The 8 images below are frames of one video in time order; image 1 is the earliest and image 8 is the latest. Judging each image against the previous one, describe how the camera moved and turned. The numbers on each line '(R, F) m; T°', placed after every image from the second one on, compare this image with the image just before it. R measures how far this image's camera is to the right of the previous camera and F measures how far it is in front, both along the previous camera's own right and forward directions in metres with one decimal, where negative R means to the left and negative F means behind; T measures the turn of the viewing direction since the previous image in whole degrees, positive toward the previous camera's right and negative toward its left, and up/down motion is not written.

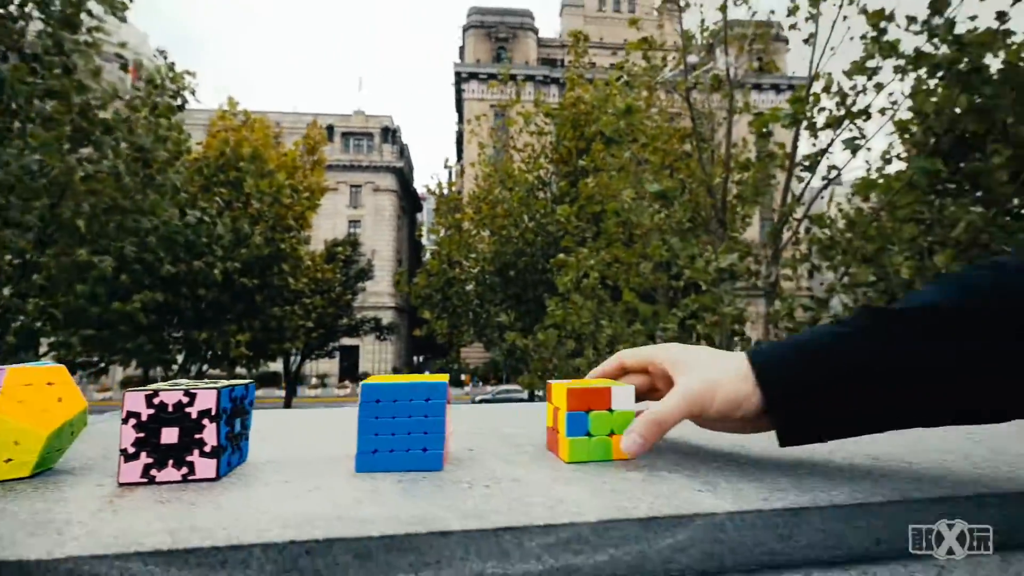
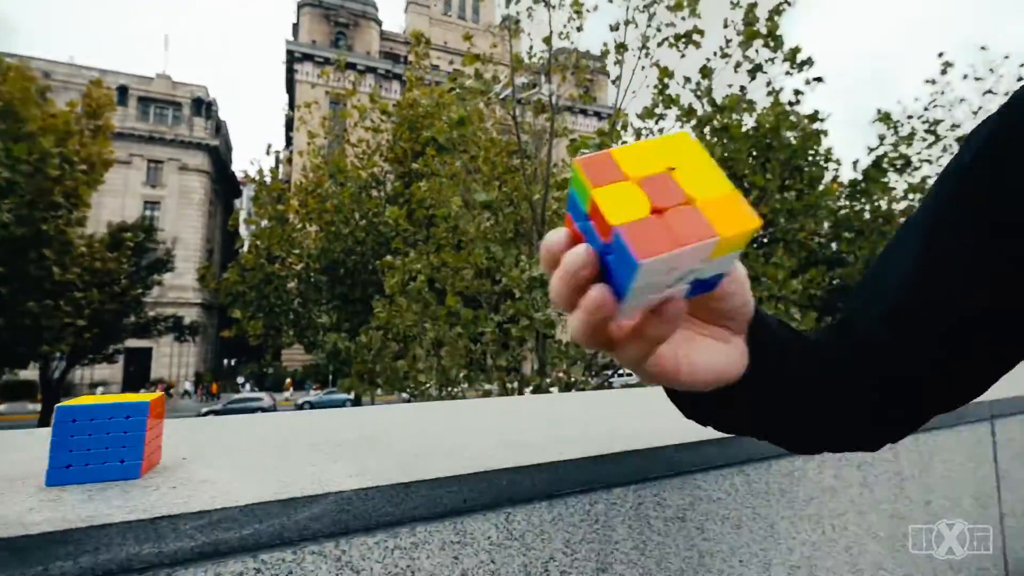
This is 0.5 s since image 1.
(+0.2, -0.3) m; +18°
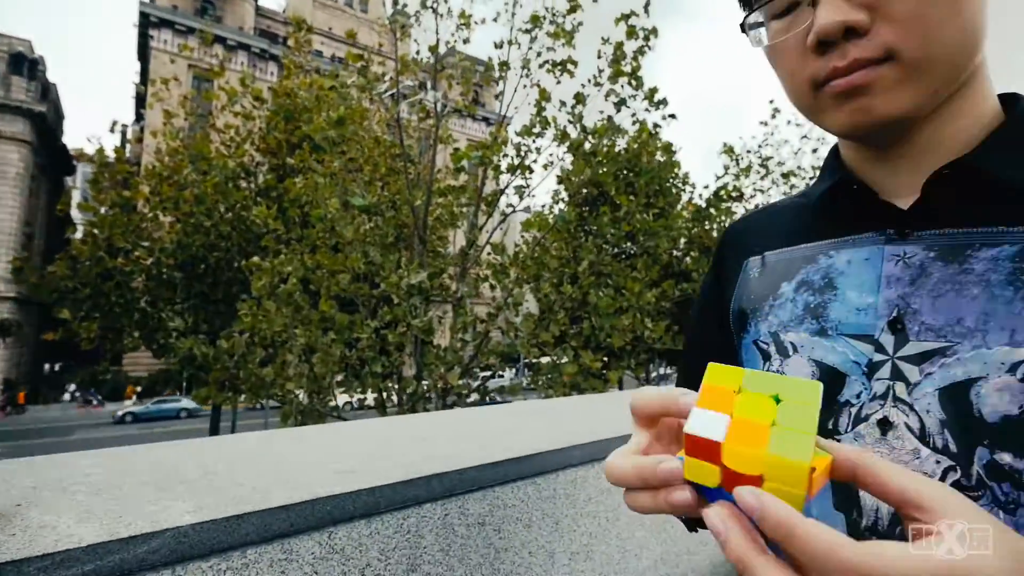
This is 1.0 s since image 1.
(+0.1, -0.3) m; +12°
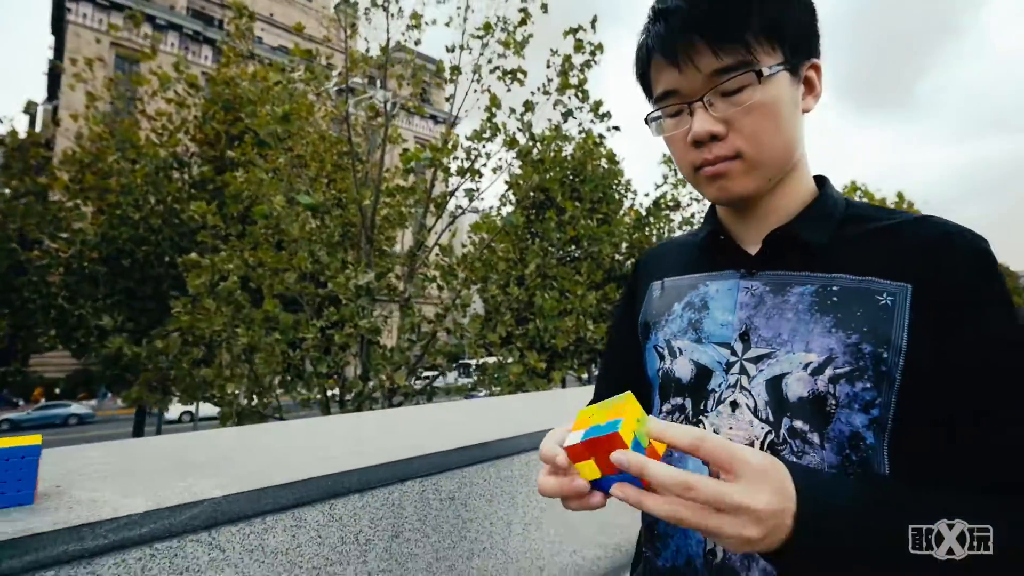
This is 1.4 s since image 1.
(0.0, -0.3) m; +6°
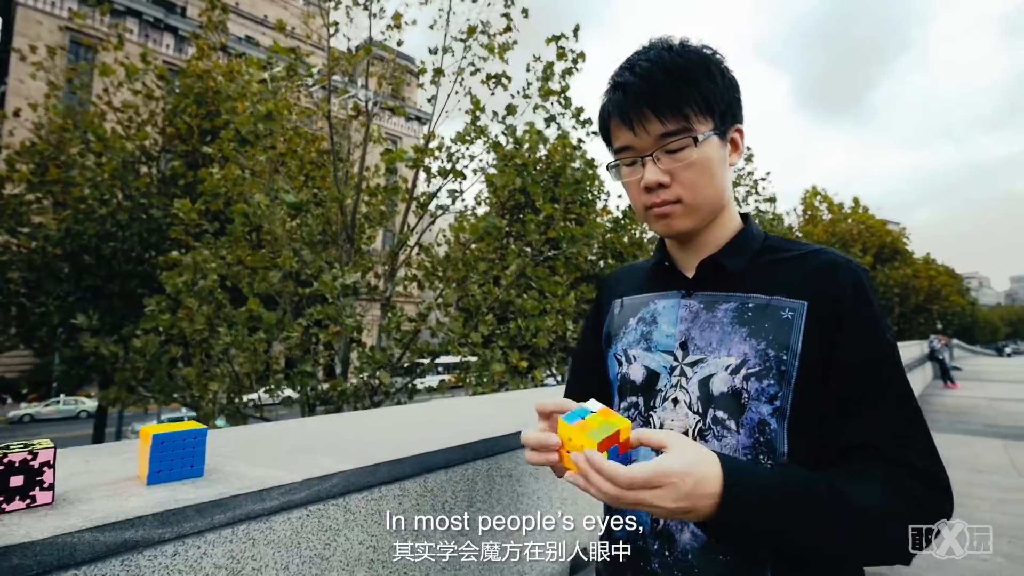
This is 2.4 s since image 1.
(-0.2, -0.5) m; +3°
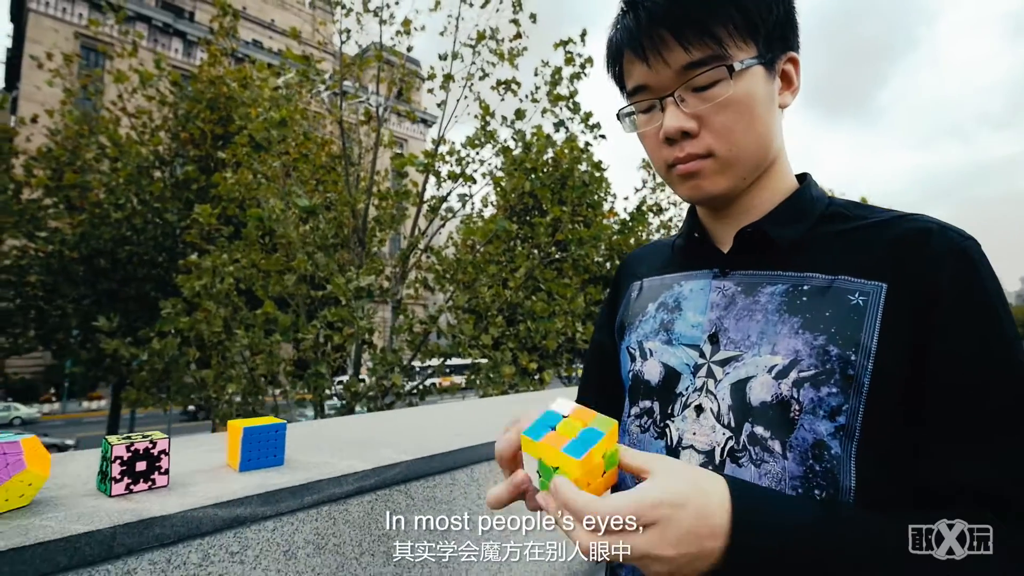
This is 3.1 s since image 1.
(-0.1, -0.2) m; -1°
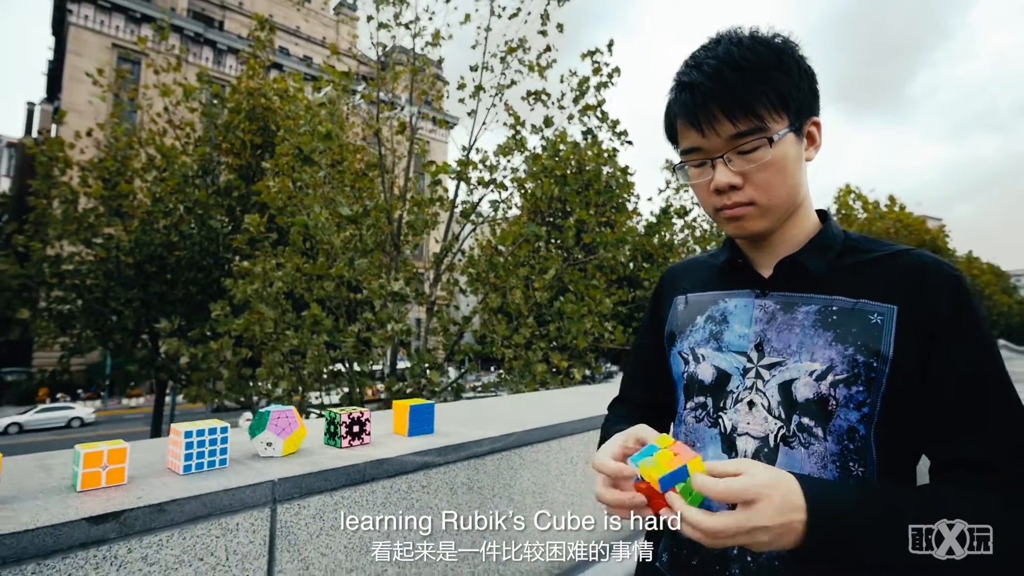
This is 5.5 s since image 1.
(-0.3, -0.8) m; -2°
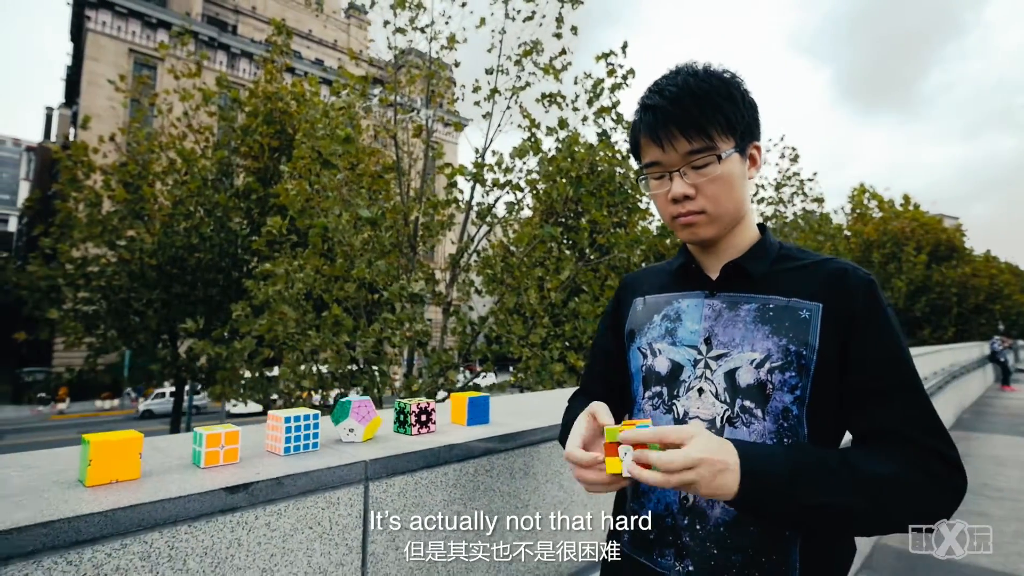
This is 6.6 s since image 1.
(-0.2, -0.2) m; -1°
